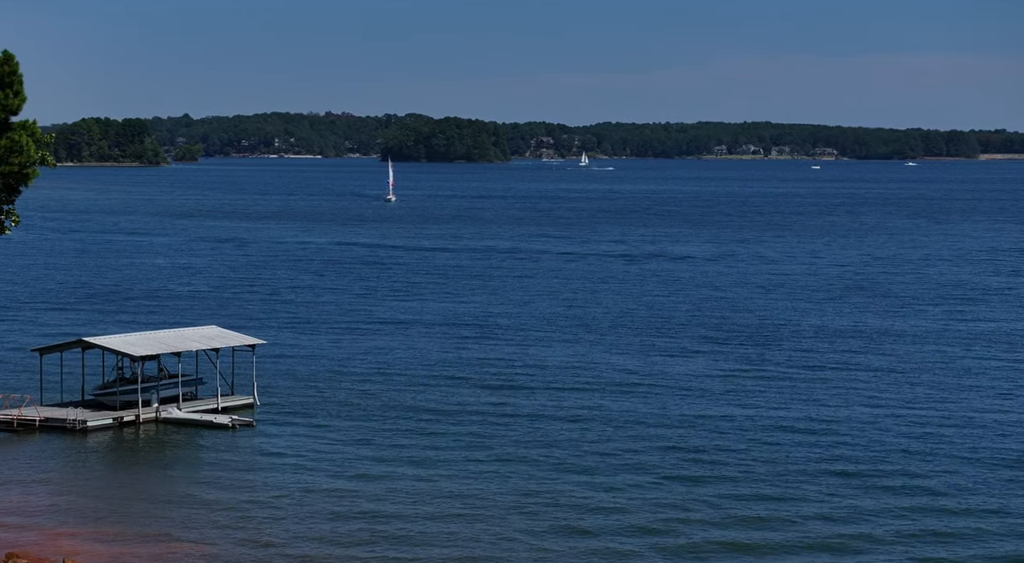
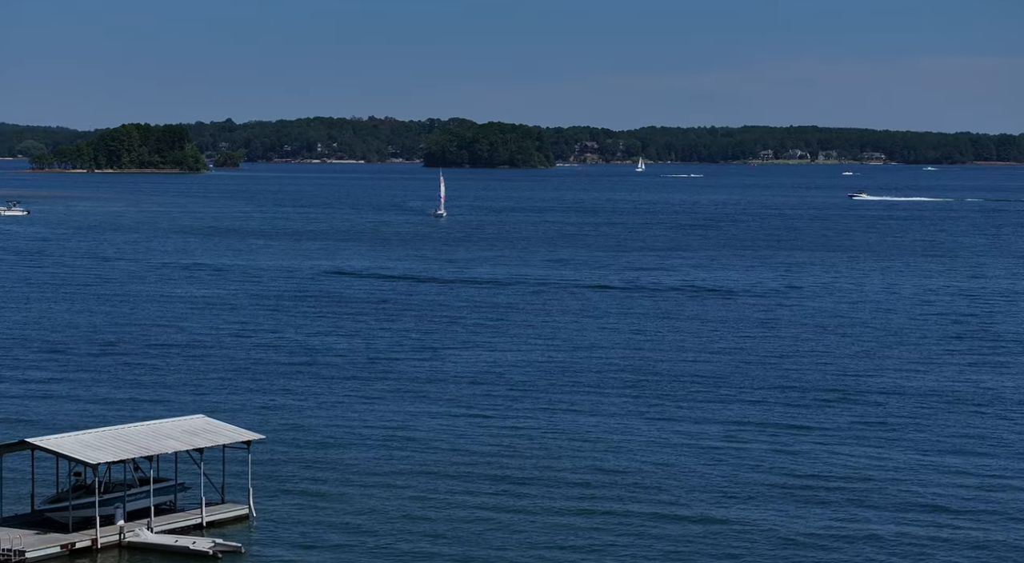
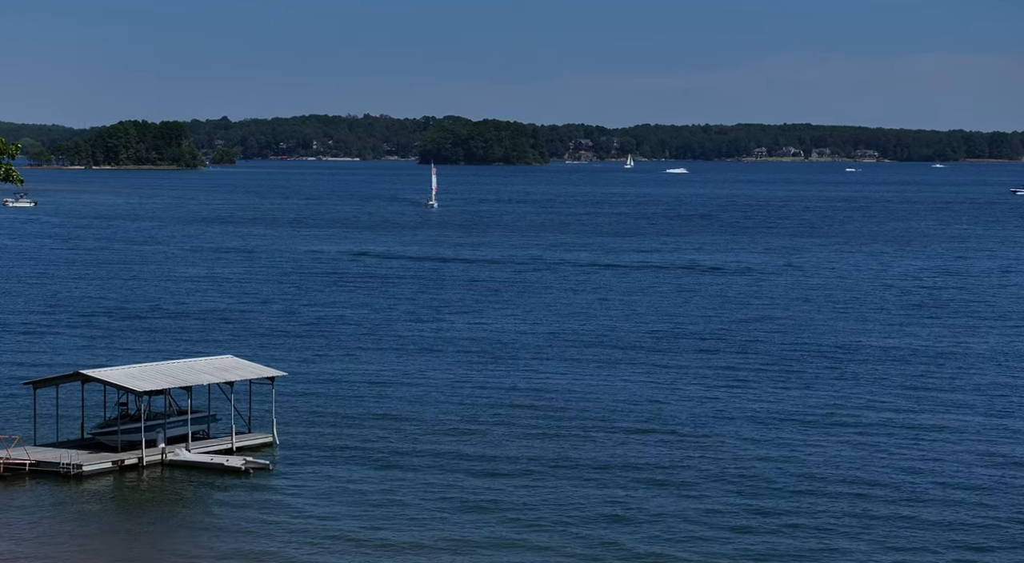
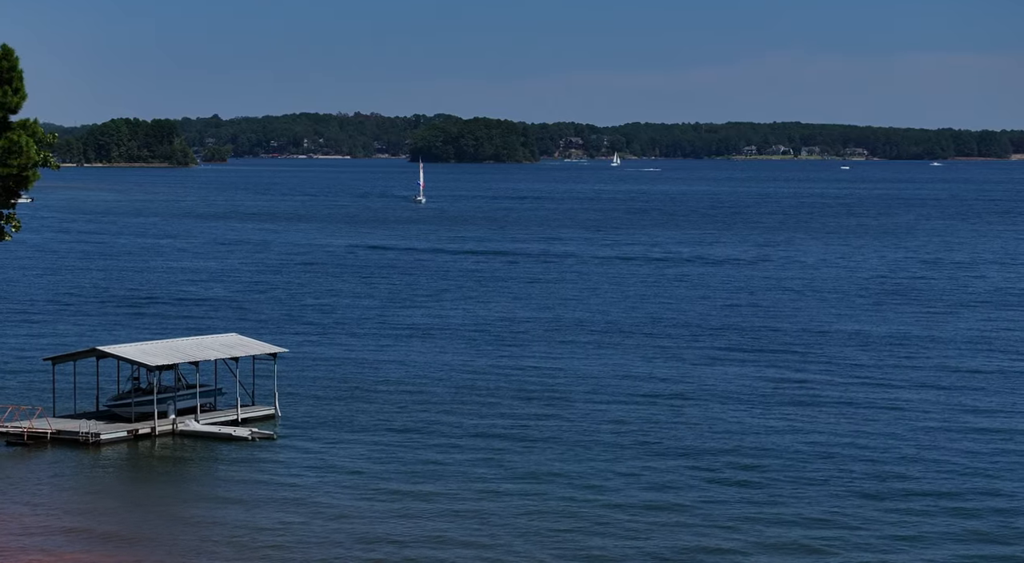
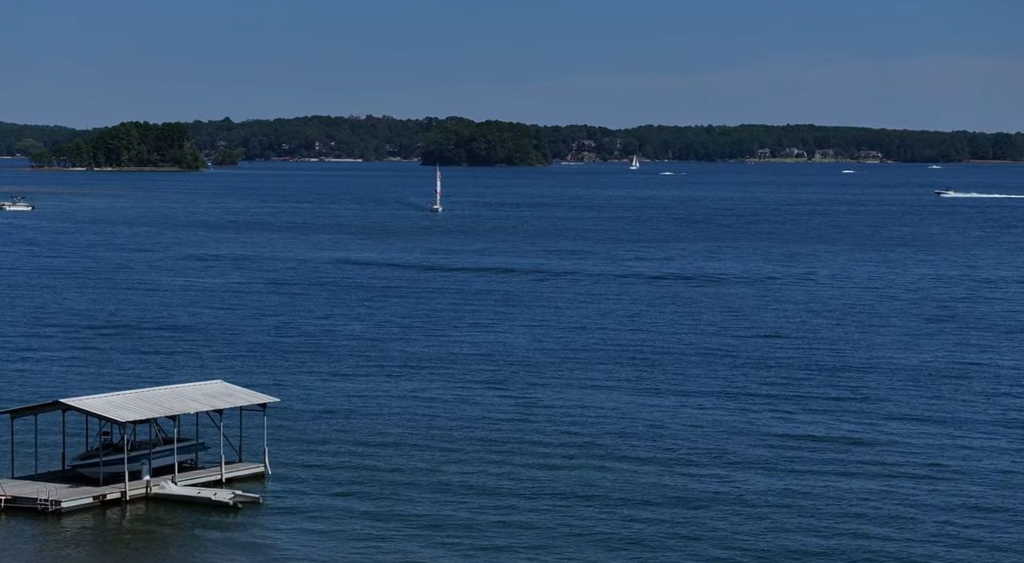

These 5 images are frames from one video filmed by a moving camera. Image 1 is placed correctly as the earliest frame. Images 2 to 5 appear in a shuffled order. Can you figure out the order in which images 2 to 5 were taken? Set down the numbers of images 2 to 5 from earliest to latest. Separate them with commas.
4, 3, 5, 2
